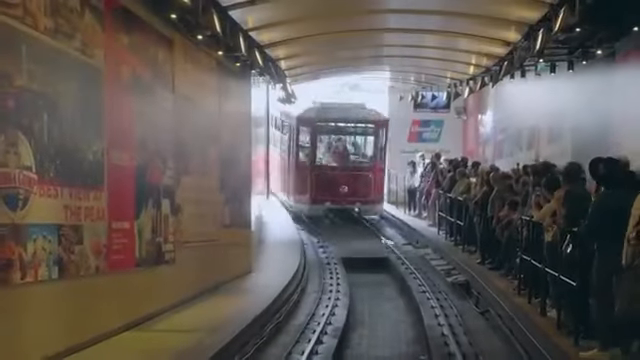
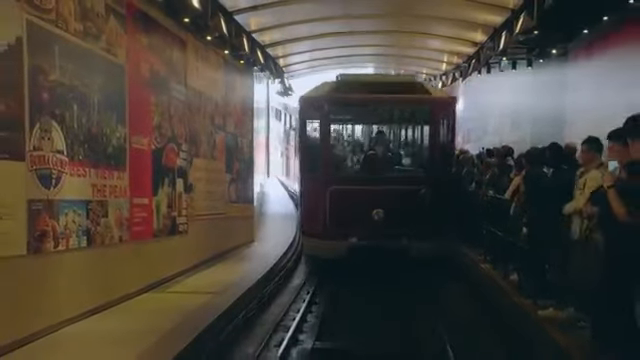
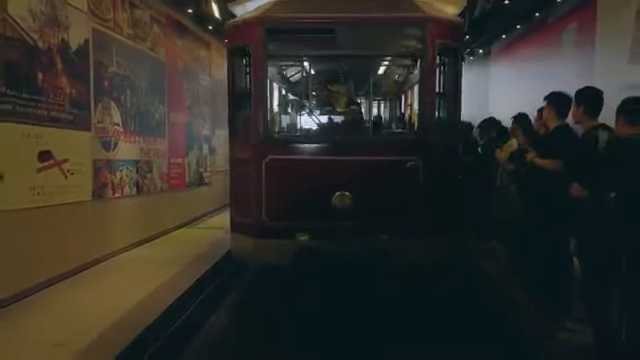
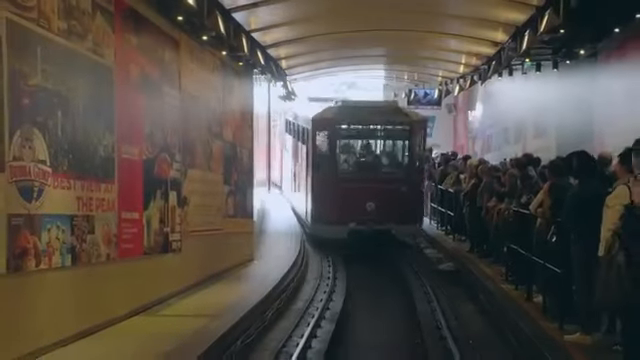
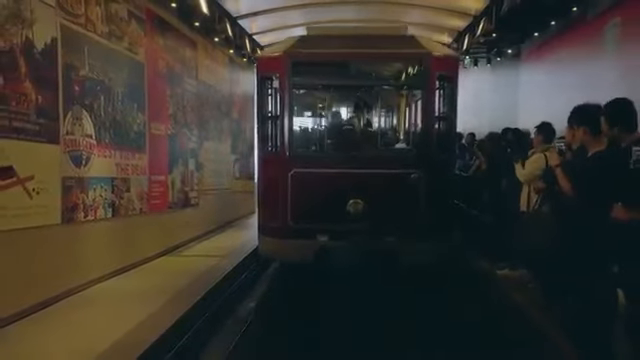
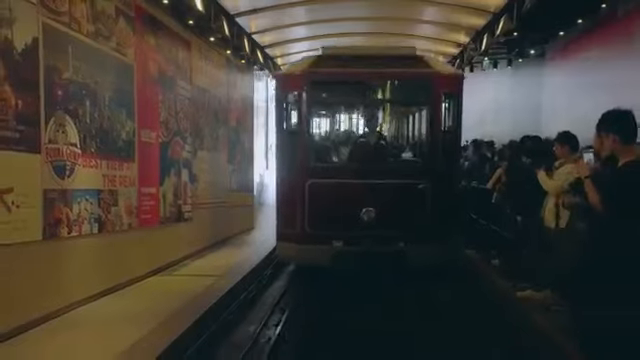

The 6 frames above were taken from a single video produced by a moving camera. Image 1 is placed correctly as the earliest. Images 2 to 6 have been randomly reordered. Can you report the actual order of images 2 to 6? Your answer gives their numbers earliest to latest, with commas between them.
4, 2, 6, 5, 3
